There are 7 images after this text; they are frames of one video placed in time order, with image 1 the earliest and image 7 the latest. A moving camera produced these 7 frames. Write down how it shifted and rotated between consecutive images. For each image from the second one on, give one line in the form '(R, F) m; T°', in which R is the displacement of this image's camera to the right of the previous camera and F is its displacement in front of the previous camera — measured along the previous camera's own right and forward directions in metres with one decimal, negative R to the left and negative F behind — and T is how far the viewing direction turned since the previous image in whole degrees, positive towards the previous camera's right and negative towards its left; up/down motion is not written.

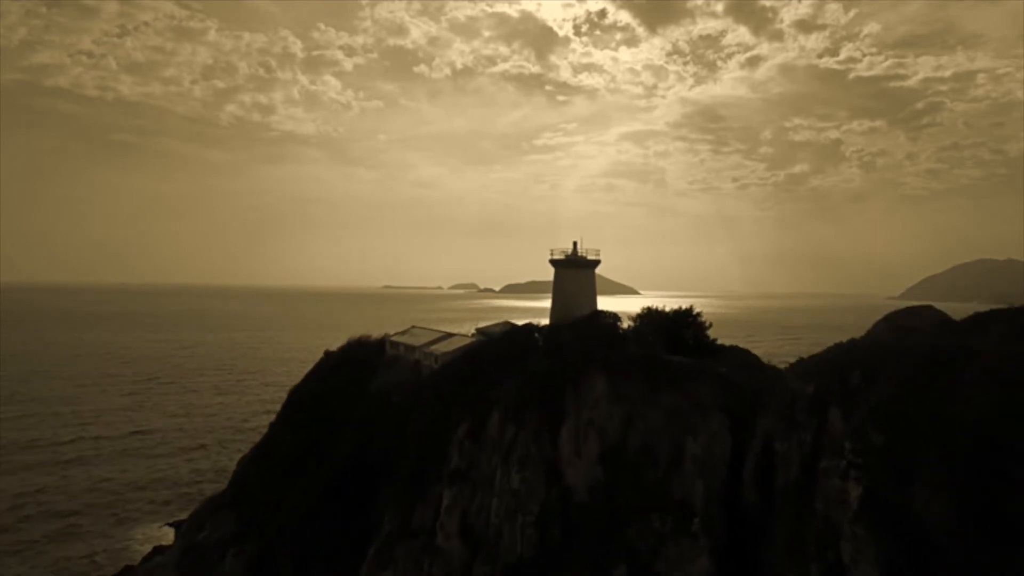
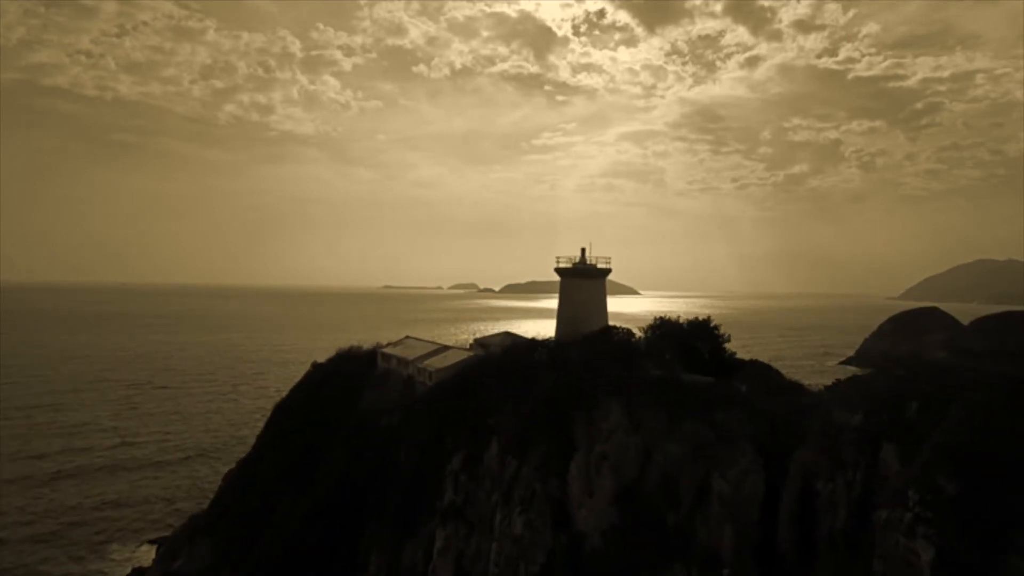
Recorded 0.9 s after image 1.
(-0.3, +0.3) m; 0°
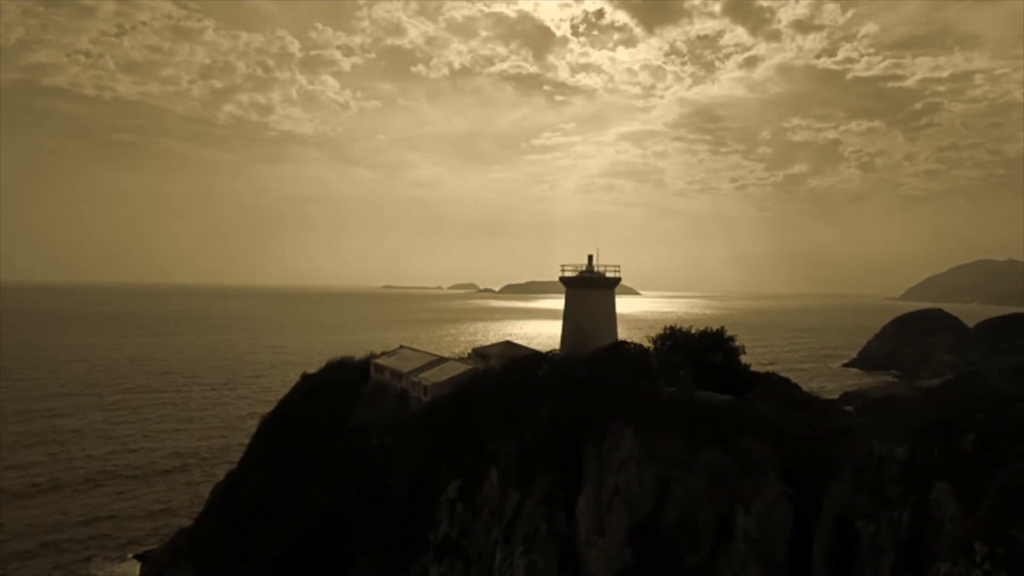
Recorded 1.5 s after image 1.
(-0.4, +0.2) m; 0°
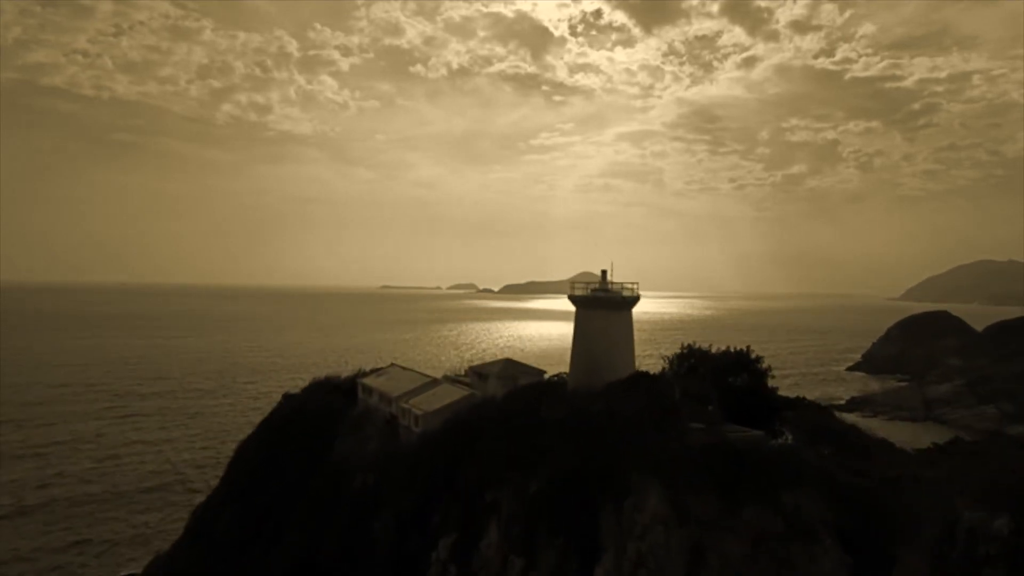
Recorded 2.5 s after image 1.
(-0.6, +0.2) m; 0°
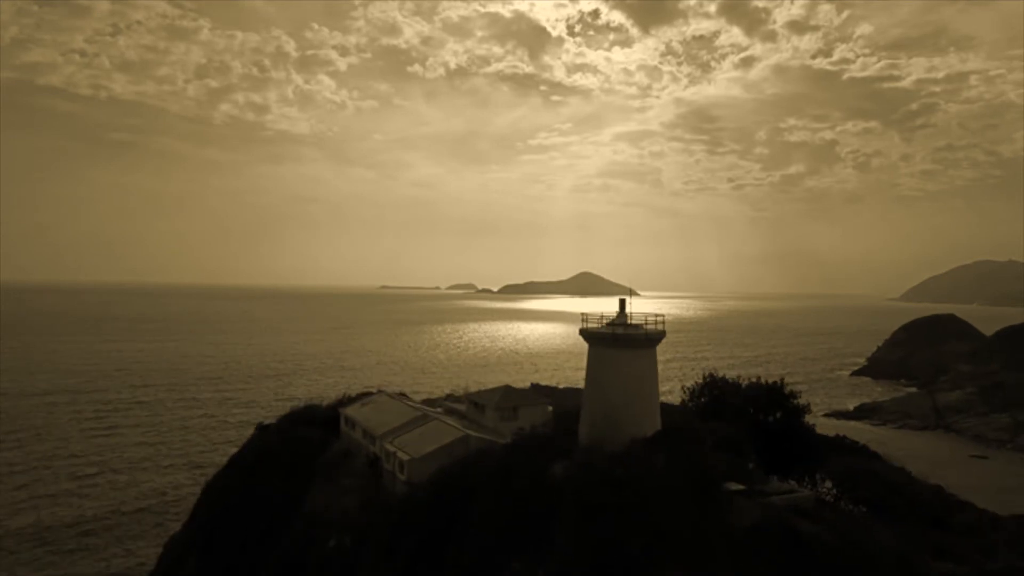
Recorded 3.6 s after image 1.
(-0.5, +0.9) m; 0°
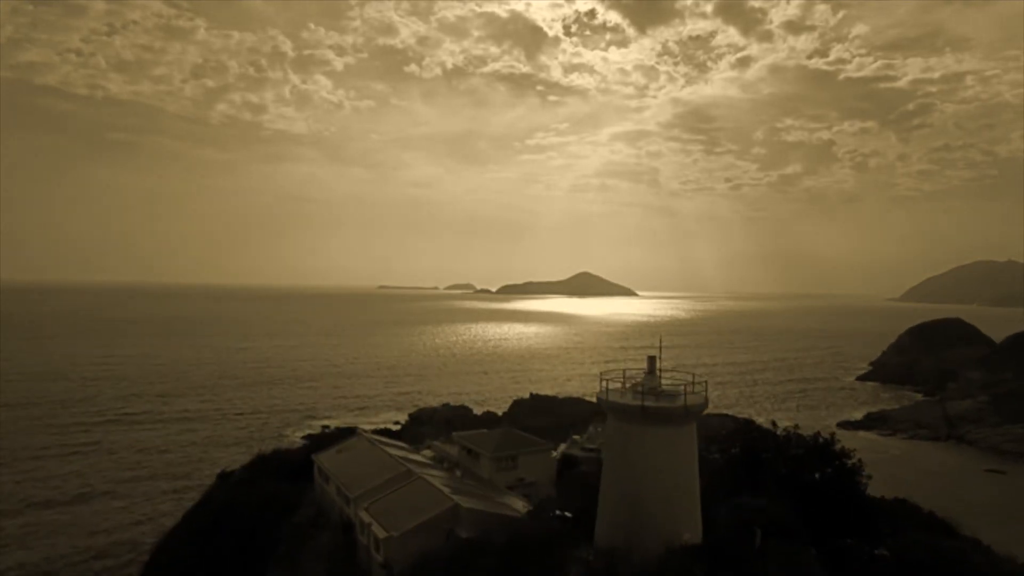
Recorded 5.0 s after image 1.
(-0.2, +1.3) m; 0°
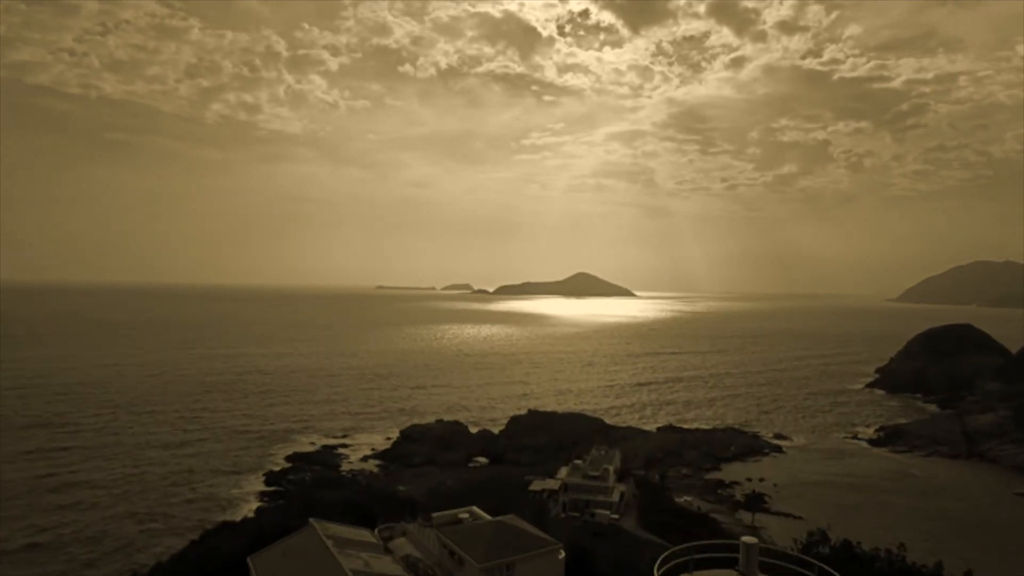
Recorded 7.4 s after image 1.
(-0.1, +2.2) m; 0°
